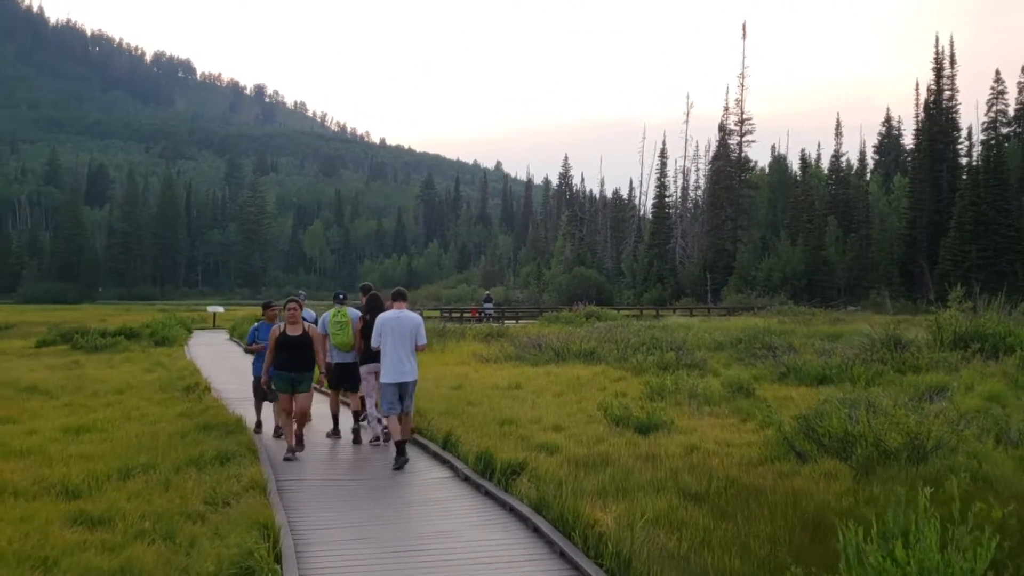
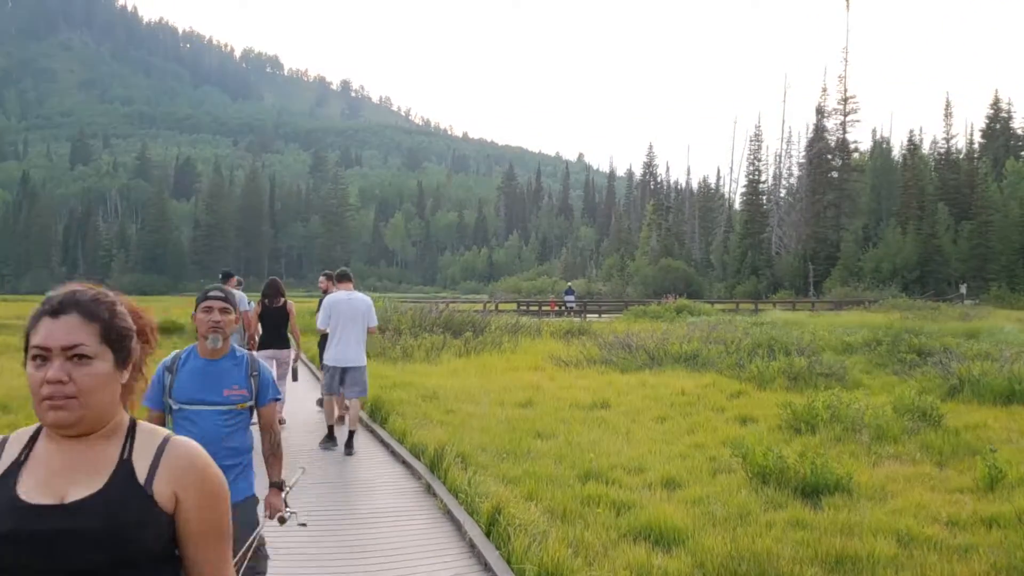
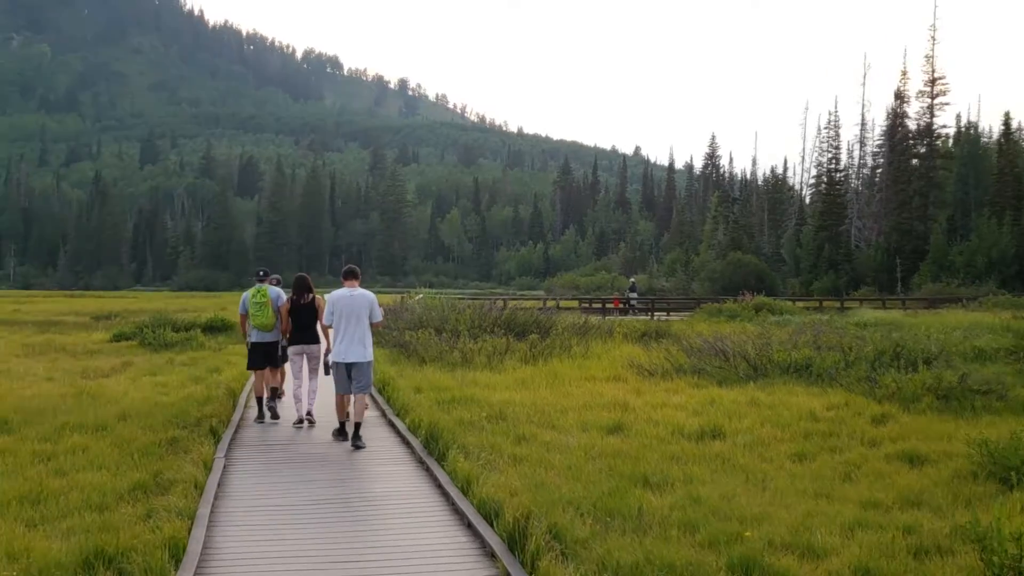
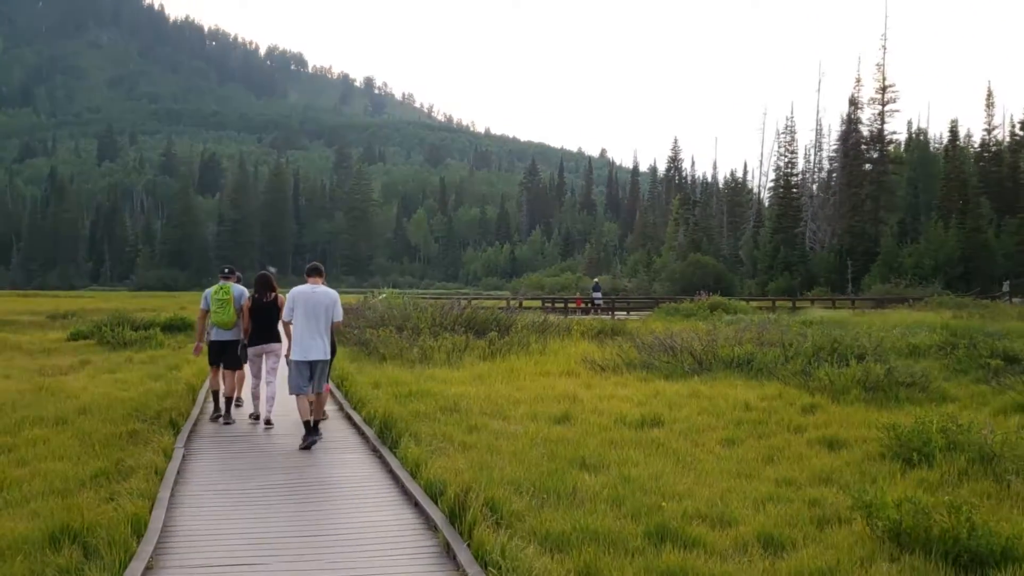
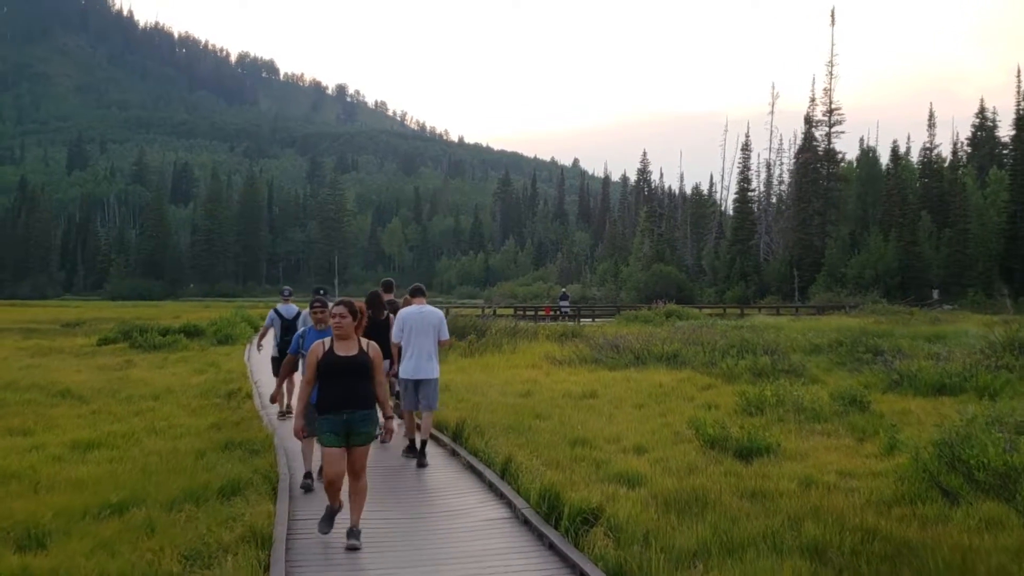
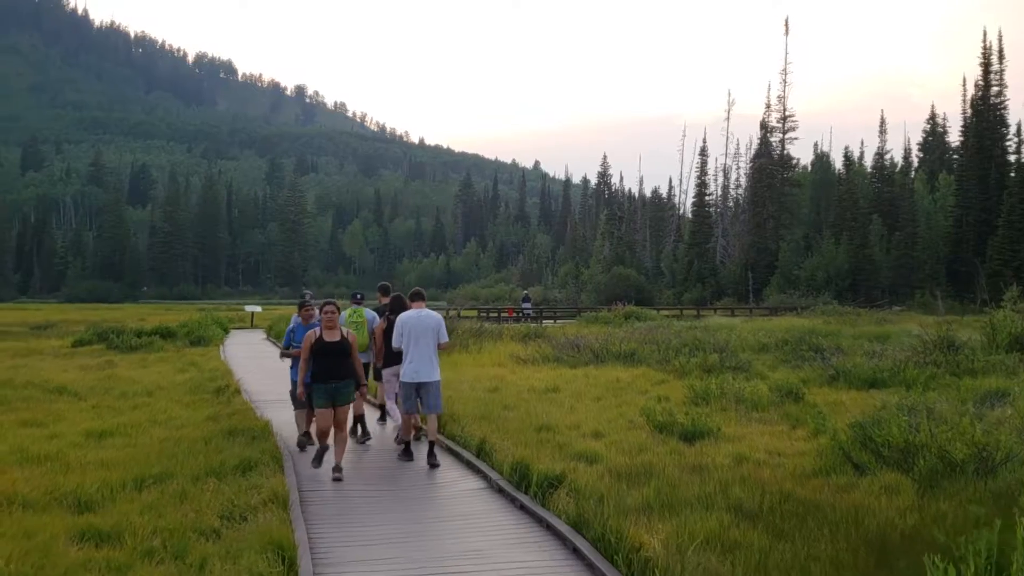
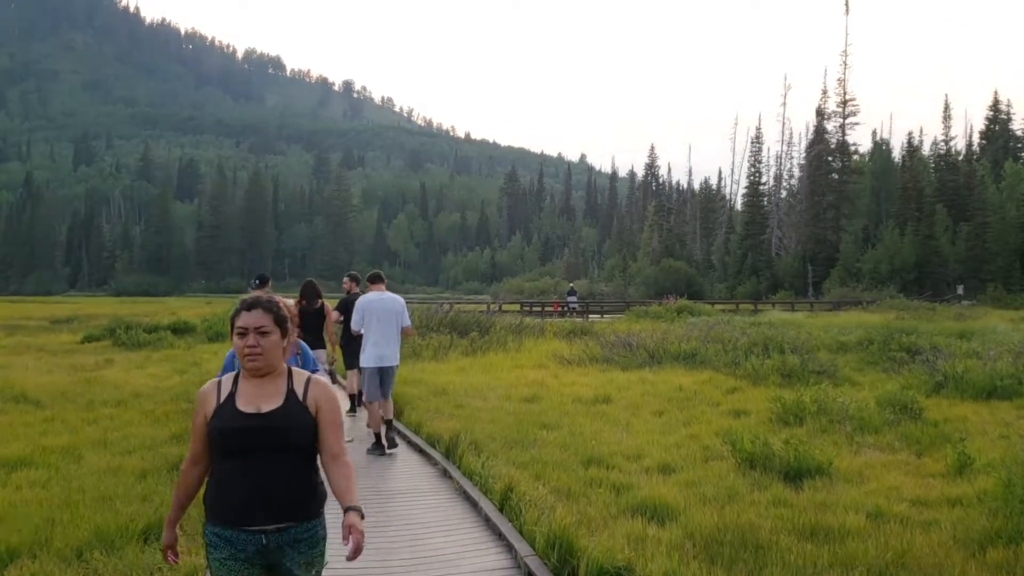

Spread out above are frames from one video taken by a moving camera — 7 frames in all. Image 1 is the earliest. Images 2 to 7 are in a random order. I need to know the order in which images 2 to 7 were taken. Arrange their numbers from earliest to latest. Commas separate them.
6, 5, 7, 2, 4, 3
